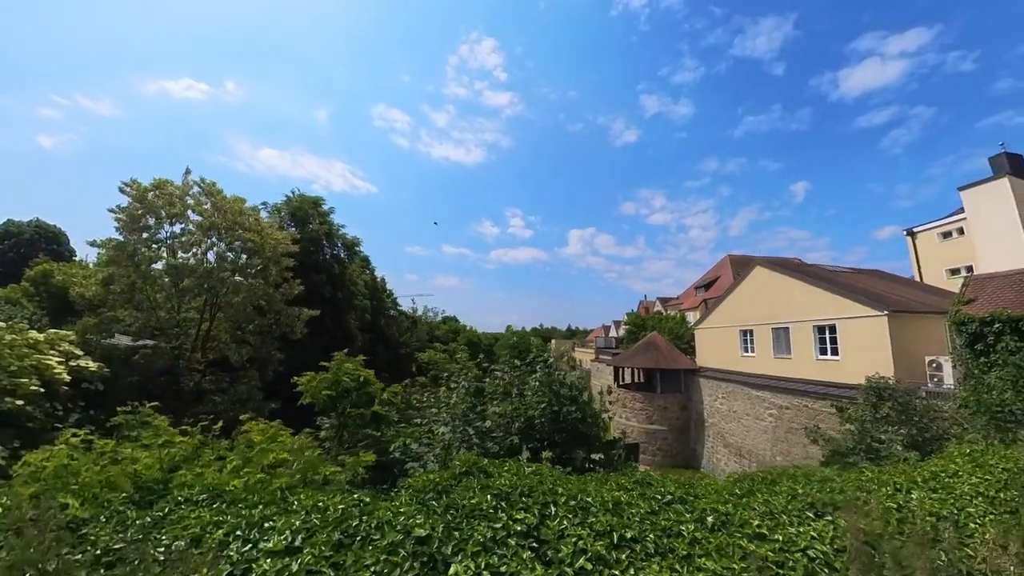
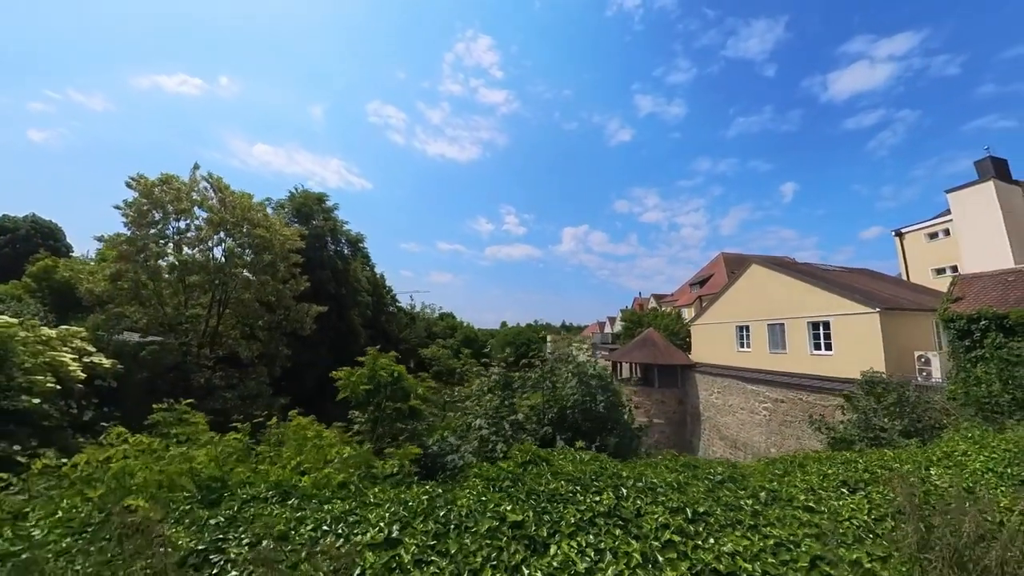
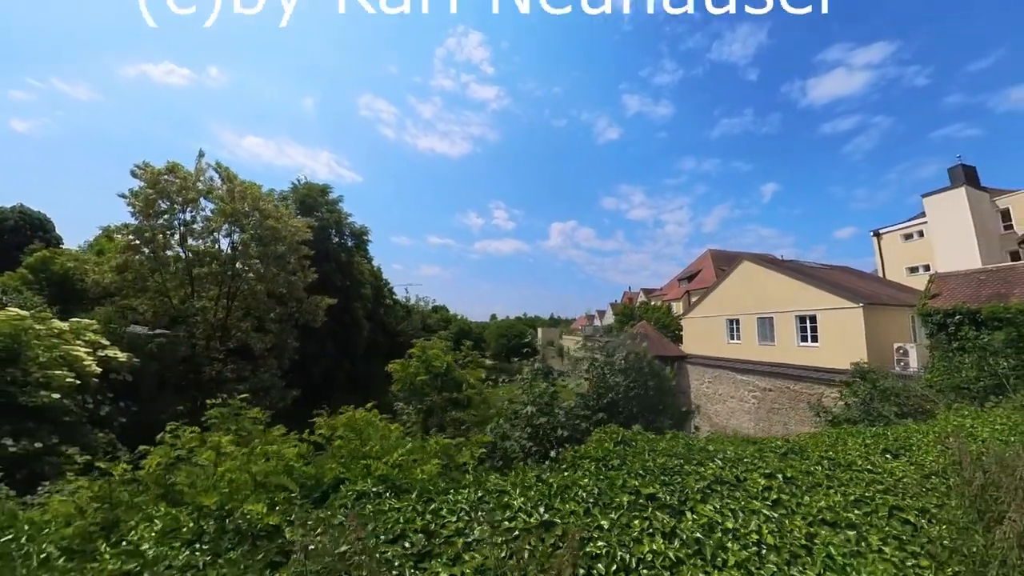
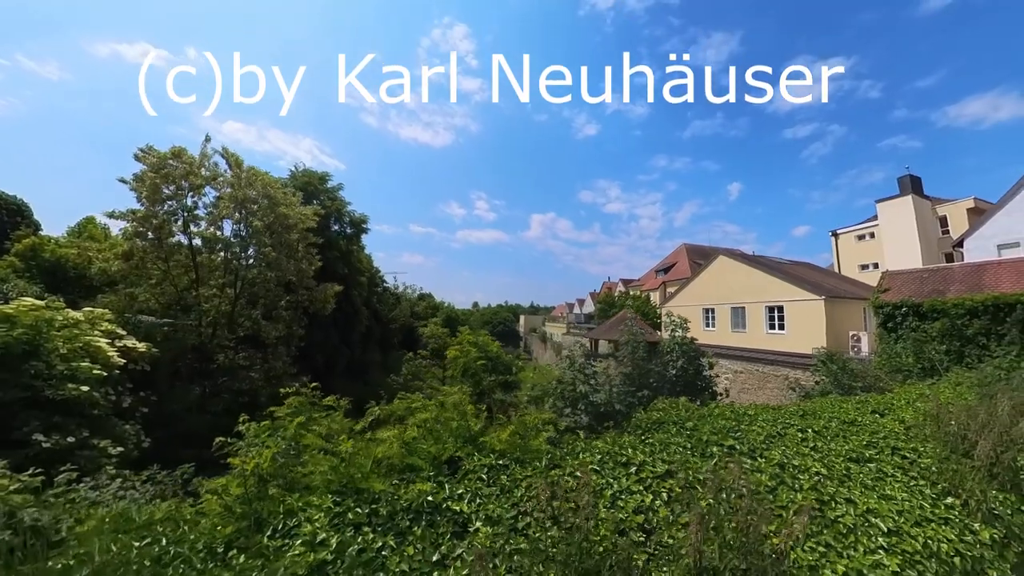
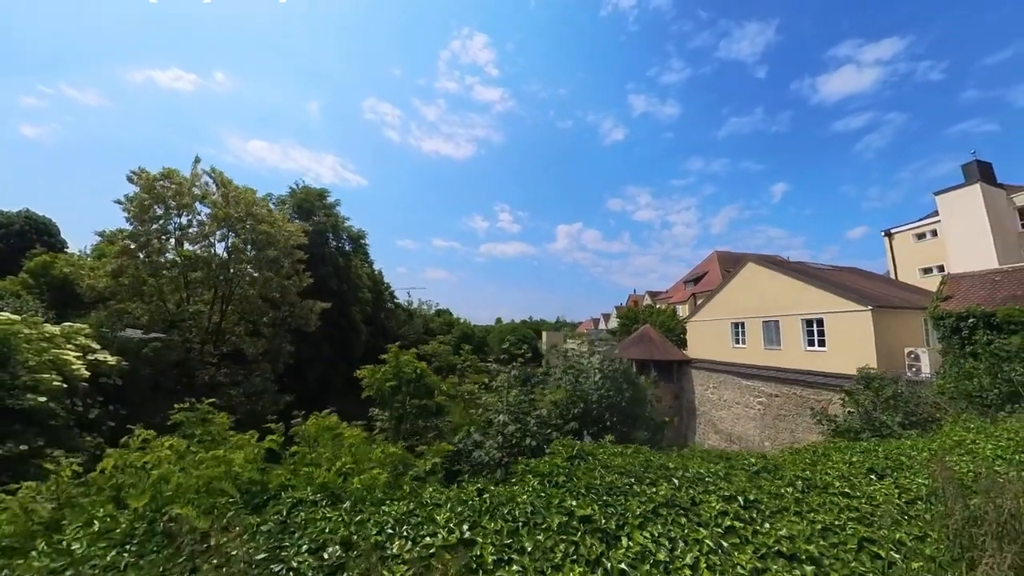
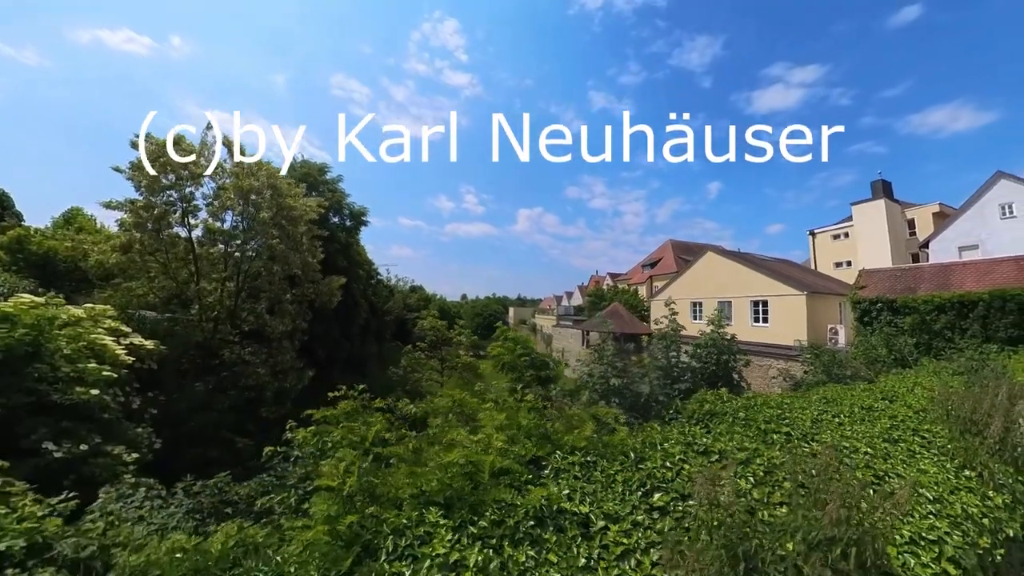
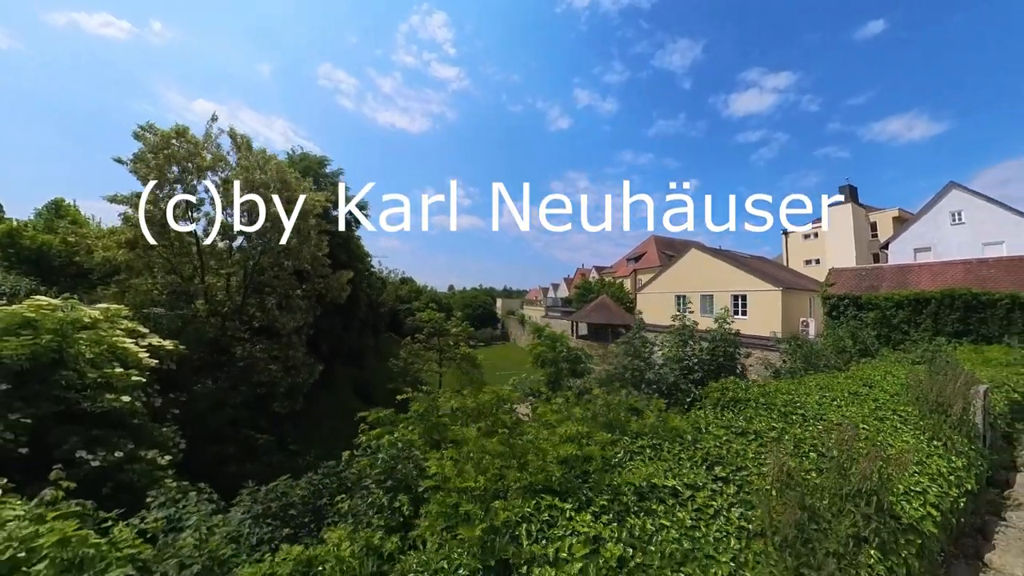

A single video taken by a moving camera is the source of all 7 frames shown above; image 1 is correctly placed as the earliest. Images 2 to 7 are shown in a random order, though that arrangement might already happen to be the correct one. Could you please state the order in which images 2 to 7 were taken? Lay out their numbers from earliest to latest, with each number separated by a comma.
2, 5, 3, 4, 6, 7
